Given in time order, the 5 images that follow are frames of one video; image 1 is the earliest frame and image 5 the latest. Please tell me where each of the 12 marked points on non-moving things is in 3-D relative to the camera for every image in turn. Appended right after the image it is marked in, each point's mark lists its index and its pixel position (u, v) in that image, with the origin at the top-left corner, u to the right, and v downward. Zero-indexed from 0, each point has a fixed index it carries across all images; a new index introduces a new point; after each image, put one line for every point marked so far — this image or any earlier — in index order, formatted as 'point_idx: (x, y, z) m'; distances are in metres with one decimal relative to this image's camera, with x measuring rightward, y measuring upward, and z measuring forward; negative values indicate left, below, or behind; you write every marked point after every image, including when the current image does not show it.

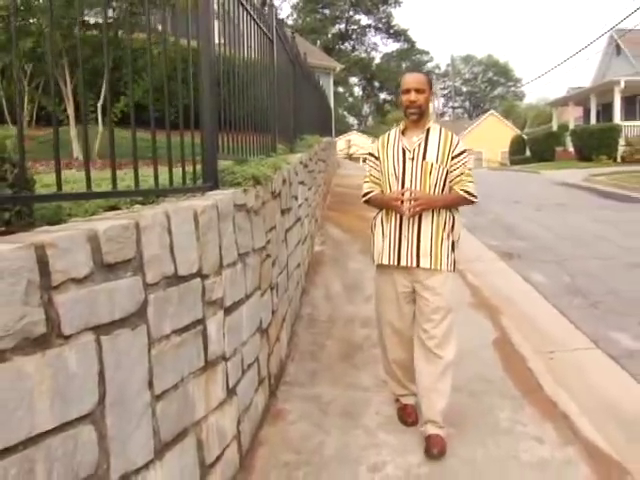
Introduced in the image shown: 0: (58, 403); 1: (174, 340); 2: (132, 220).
0: (-0.8, -0.5, +2.2) m
1: (-0.6, -0.4, +2.9) m
2: (-0.7, +0.1, +2.6) m
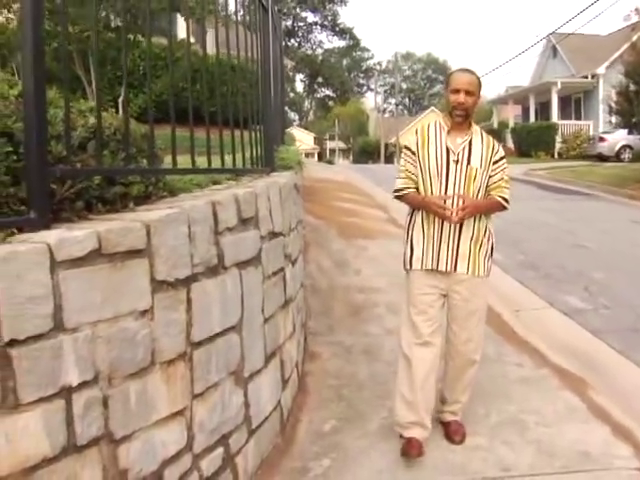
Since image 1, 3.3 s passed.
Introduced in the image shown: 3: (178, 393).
0: (-0.4, -0.3, +3.2) m
1: (-0.3, -0.2, +3.8) m
2: (-0.3, +0.2, +3.6) m
3: (-0.6, -0.6, +2.9) m
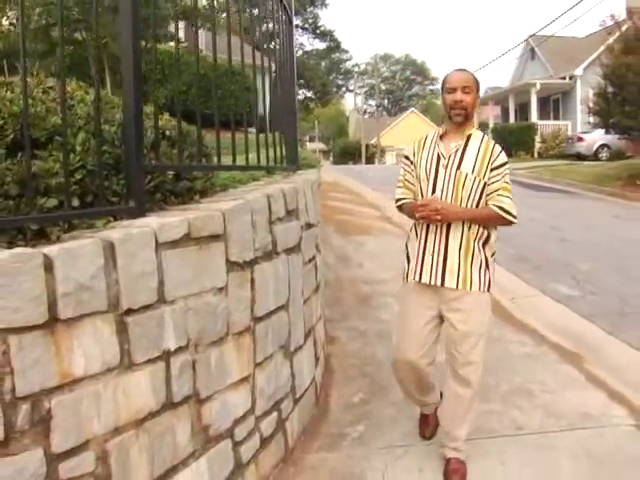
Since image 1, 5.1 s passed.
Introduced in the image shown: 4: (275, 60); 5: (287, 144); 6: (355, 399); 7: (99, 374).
0: (-0.2, -0.3, +3.6) m
1: (-0.1, -0.2, +4.2) m
2: (-0.1, +0.3, +4.0) m
3: (-0.3, -0.5, +3.3) m
4: (-0.3, +1.2, +4.8) m
5: (-0.3, +0.7, +5.2) m
6: (+0.2, -1.0, +4.5) m
7: (-0.7, -0.5, +2.4) m
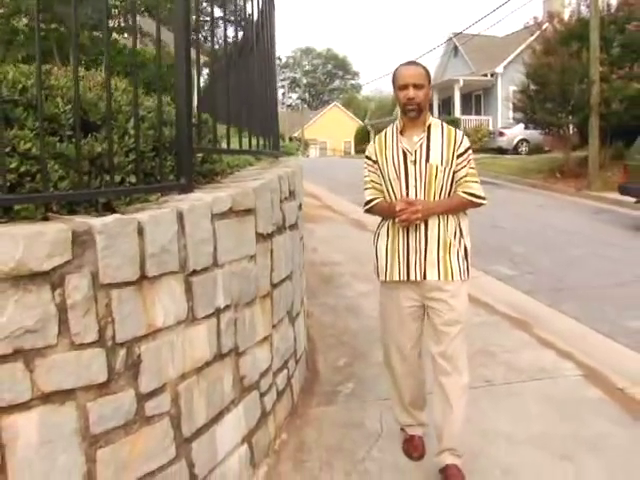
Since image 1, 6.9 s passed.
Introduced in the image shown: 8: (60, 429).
0: (-0.2, -0.1, +4.0) m
1: (-0.1, 0.0, +4.7) m
2: (-0.2, +0.4, +4.4) m
3: (-0.3, -0.4, +3.7) m
4: (-0.4, +1.3, +5.2) m
5: (-0.4, +0.8, +5.6) m
6: (+0.1, -0.9, +5.0) m
7: (-0.6, -0.3, +2.8) m
8: (-0.9, -0.6, +2.4) m
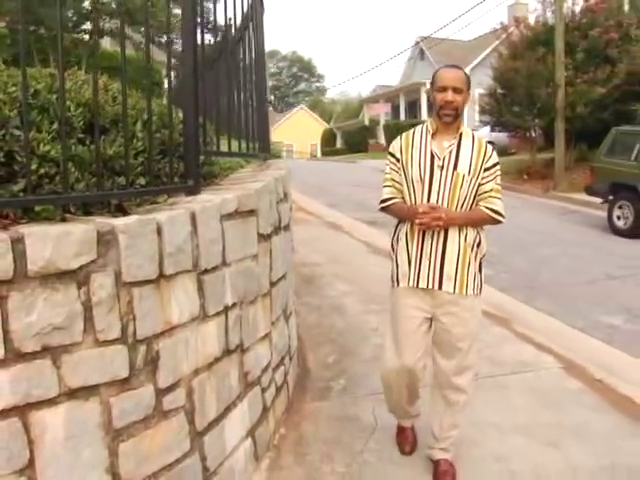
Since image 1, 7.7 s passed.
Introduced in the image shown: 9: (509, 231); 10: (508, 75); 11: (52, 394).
0: (-0.2, -0.1, +4.1) m
1: (-0.2, 0.0, +4.8) m
2: (-0.2, +0.4, +4.6) m
3: (-0.3, -0.4, +3.8) m
4: (-0.5, +1.3, +5.3) m
5: (-0.5, +0.8, +5.7) m
6: (+0.1, -0.9, +5.2) m
7: (-0.5, -0.3, +2.9) m
8: (-0.8, -0.6, +2.5) m
9: (+2.8, +0.1, +11.1) m
10: (+4.8, +4.4, +19.1) m
11: (-0.9, -0.5, +2.4) m
